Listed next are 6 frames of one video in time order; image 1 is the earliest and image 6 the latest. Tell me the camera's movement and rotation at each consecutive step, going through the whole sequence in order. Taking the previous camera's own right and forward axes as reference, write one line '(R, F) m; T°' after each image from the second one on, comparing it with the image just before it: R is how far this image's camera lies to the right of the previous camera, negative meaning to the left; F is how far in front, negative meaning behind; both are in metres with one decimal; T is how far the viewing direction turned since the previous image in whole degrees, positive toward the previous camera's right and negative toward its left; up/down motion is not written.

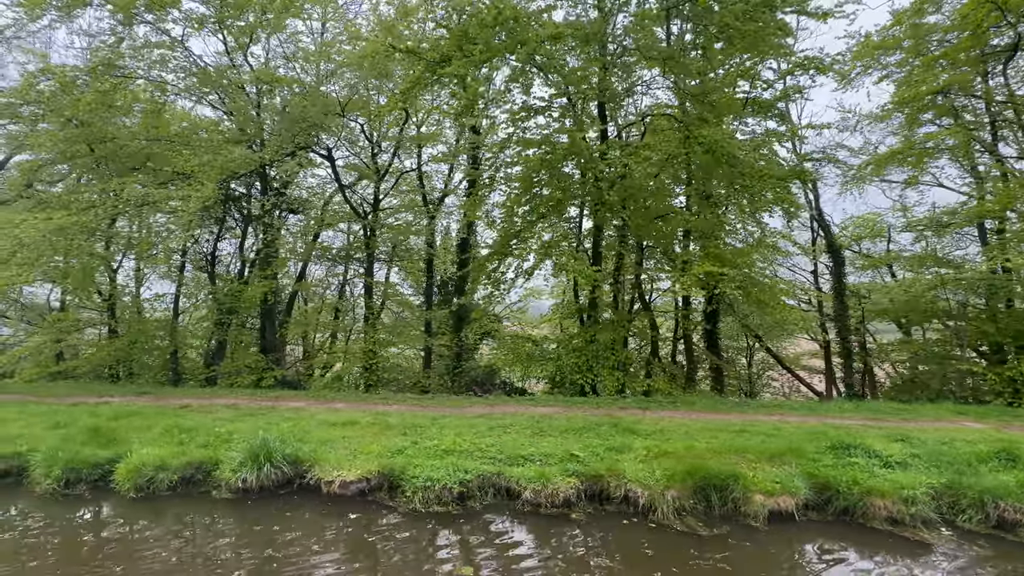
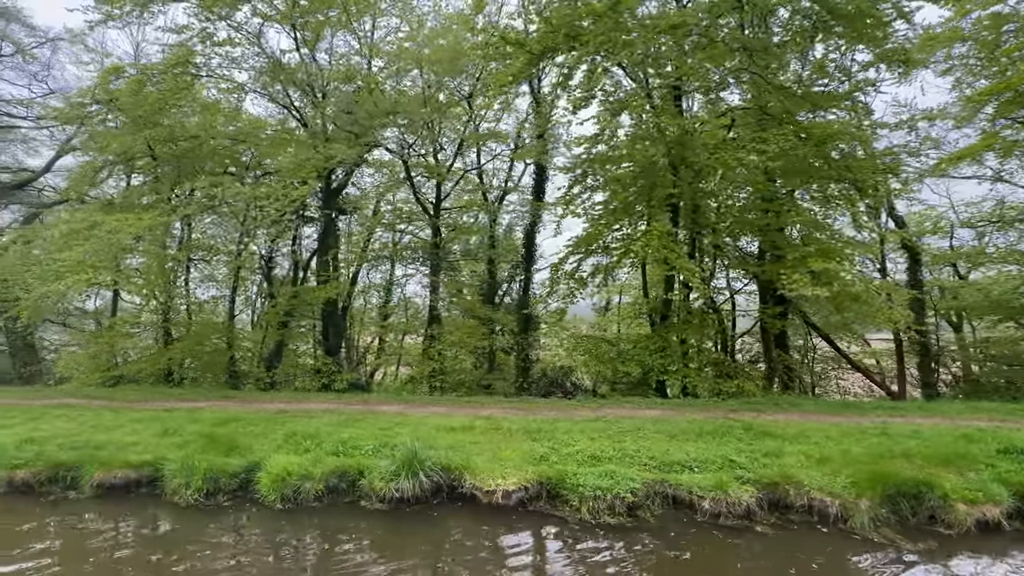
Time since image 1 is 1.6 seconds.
(-2.3, +0.3) m; 0°
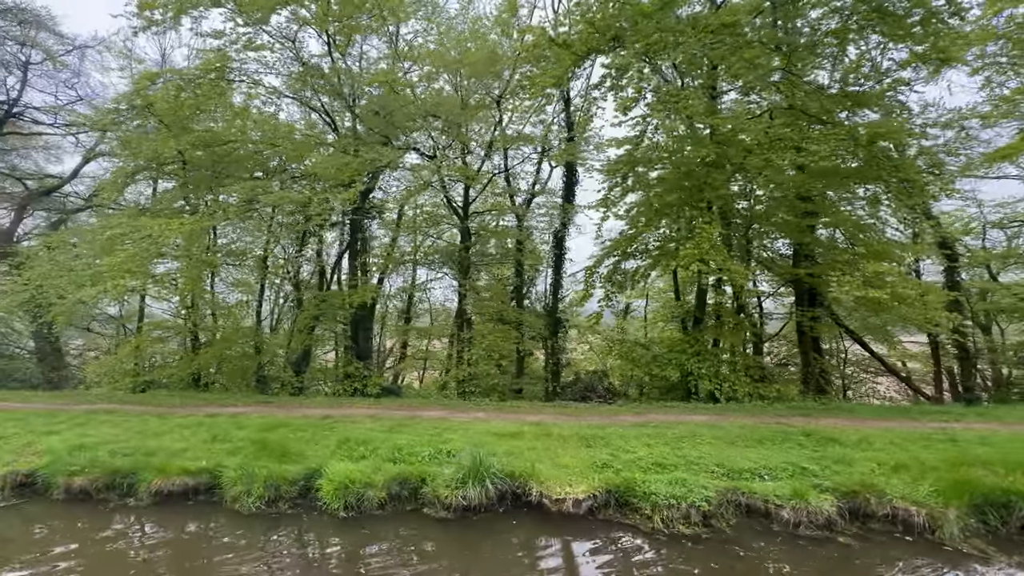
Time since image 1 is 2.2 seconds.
(-0.9, +0.1) m; -1°
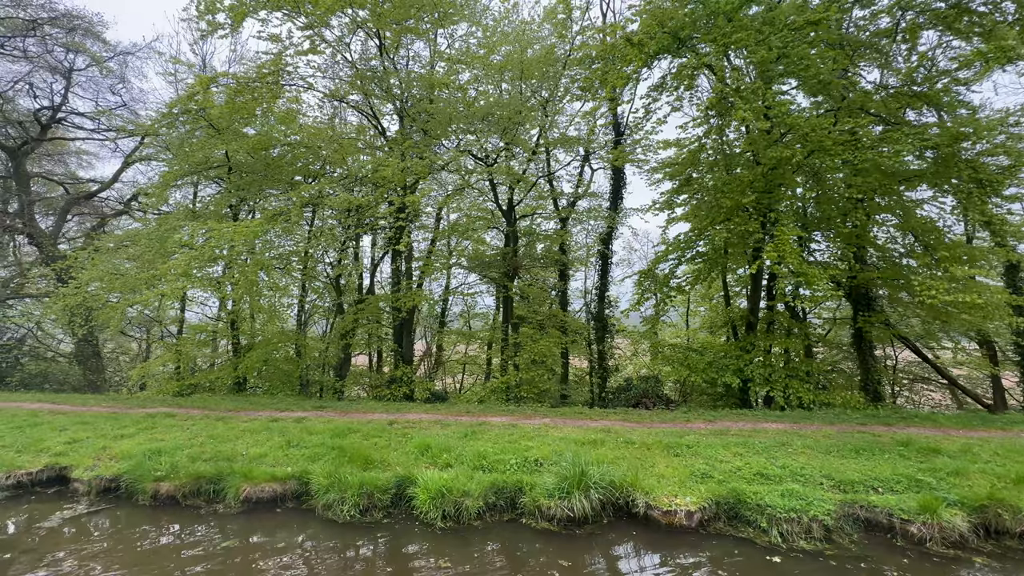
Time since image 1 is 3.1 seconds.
(-1.3, +0.2) m; -1°
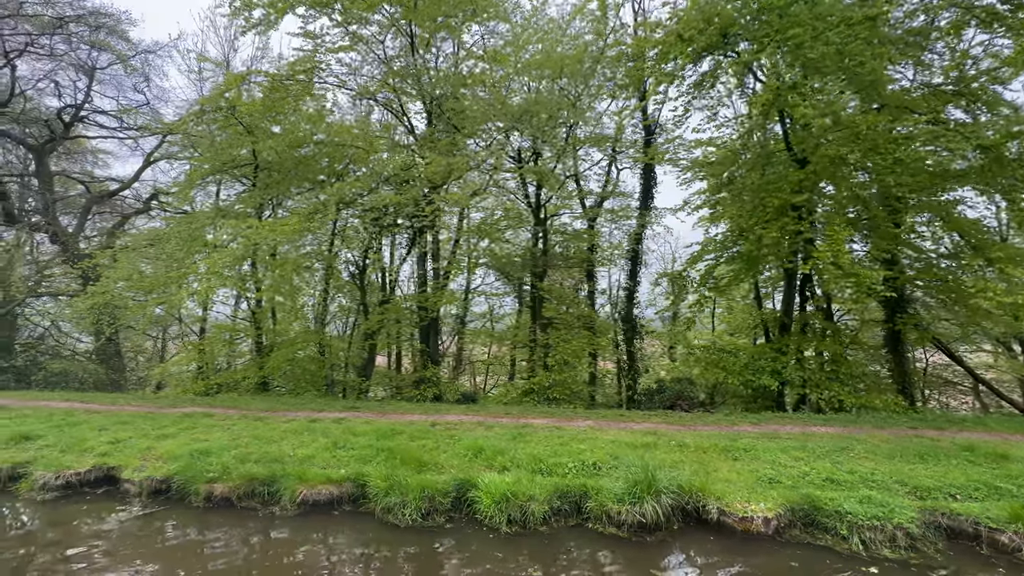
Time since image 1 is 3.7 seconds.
(-0.9, +0.1) m; 0°
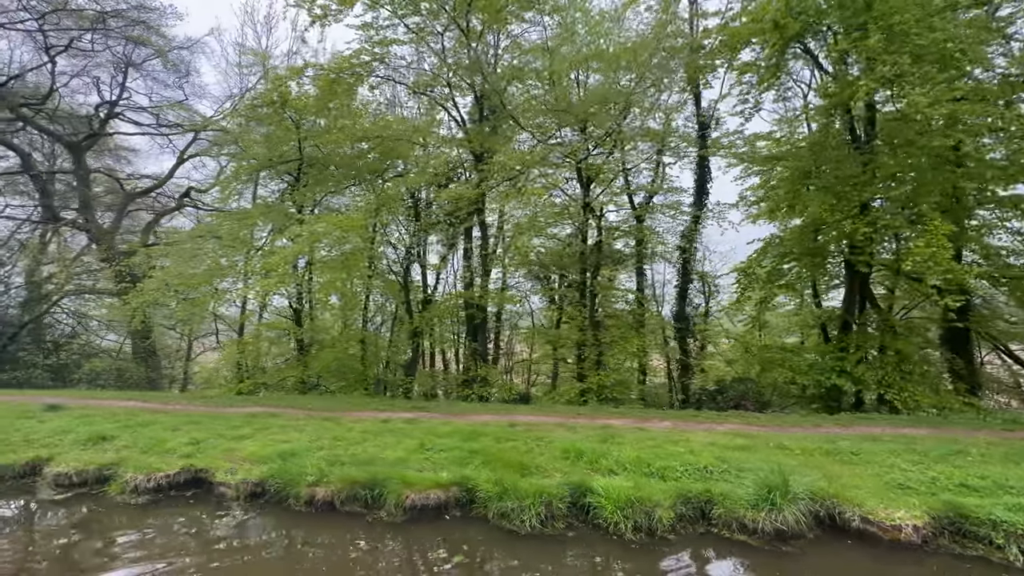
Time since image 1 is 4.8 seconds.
(-1.5, +0.3) m; 0°
